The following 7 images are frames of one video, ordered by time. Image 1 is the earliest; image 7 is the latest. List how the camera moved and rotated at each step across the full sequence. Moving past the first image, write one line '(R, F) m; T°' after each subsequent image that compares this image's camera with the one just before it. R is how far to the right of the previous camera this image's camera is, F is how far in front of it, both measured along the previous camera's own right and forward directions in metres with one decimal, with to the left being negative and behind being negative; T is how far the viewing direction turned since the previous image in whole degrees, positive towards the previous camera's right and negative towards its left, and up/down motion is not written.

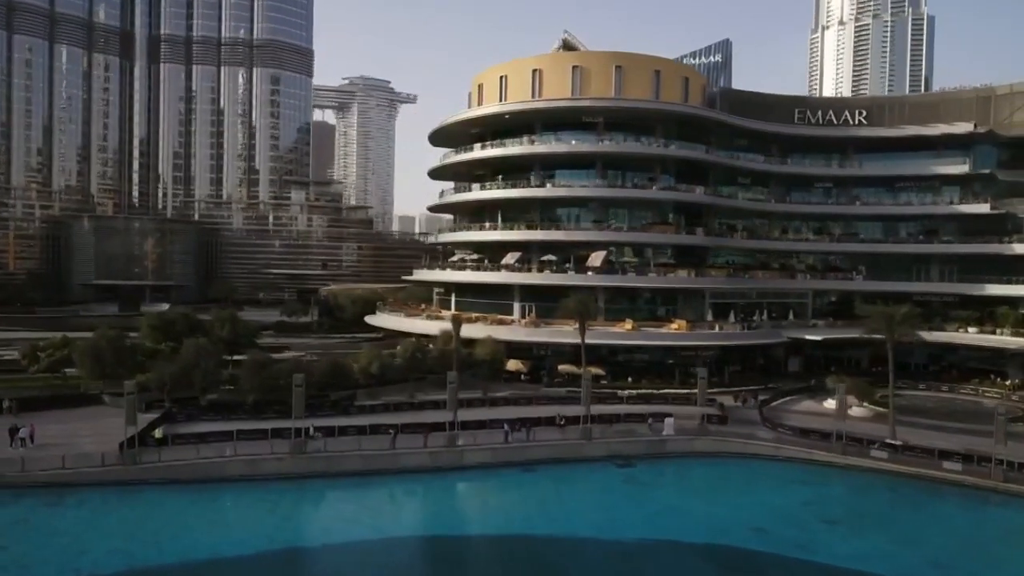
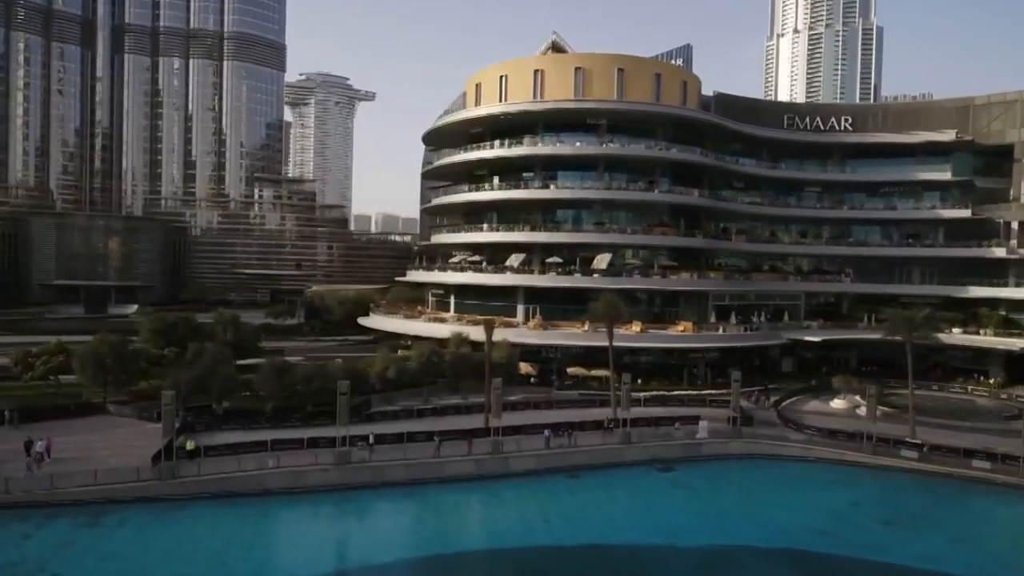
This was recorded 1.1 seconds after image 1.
(-3.8, +0.5) m; +4°
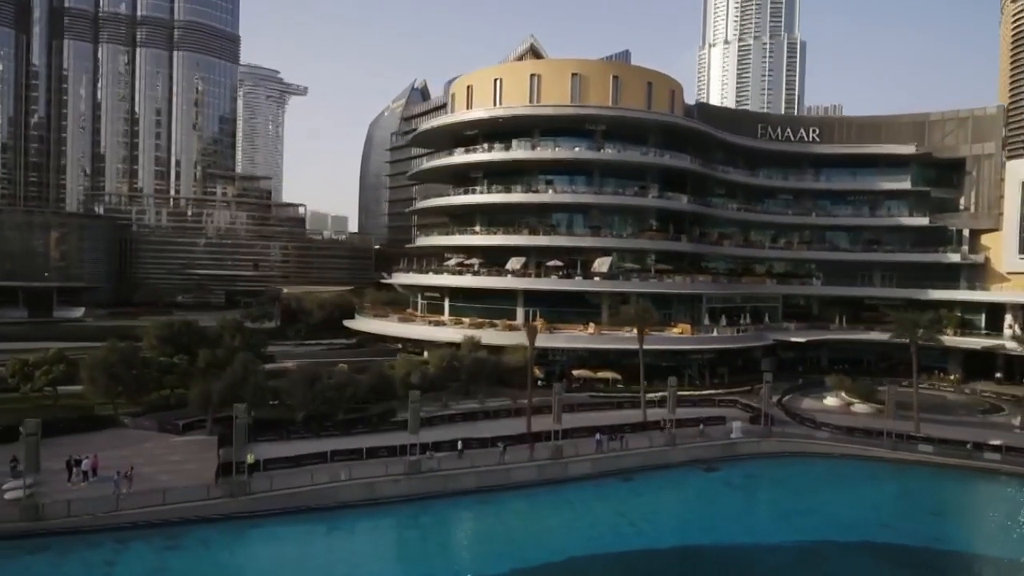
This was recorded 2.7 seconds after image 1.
(-5.6, +0.1) m; +6°
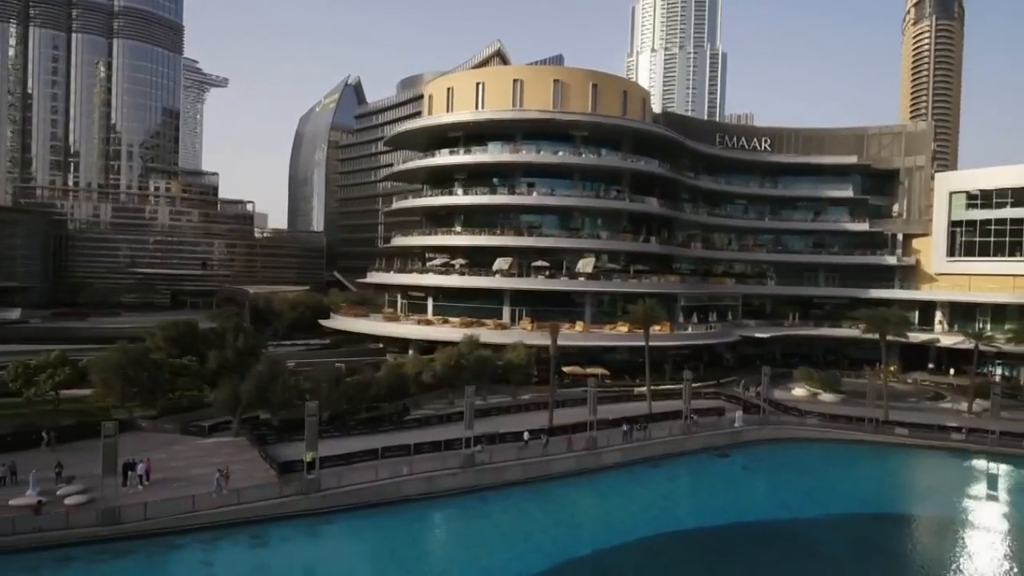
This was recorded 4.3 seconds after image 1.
(-5.2, -1.1) m; +7°
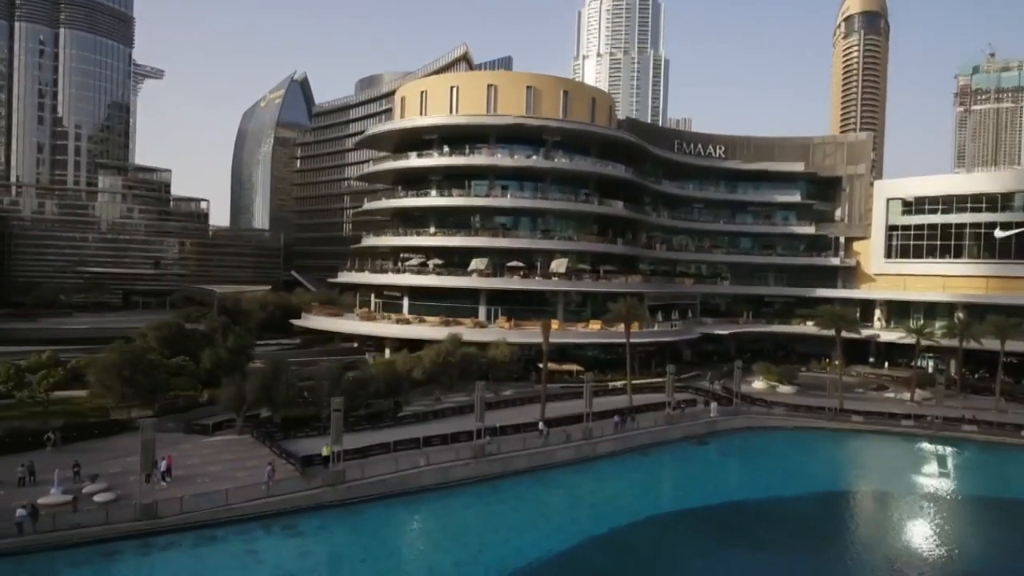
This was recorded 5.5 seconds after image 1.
(-2.8, -1.5) m; +5°
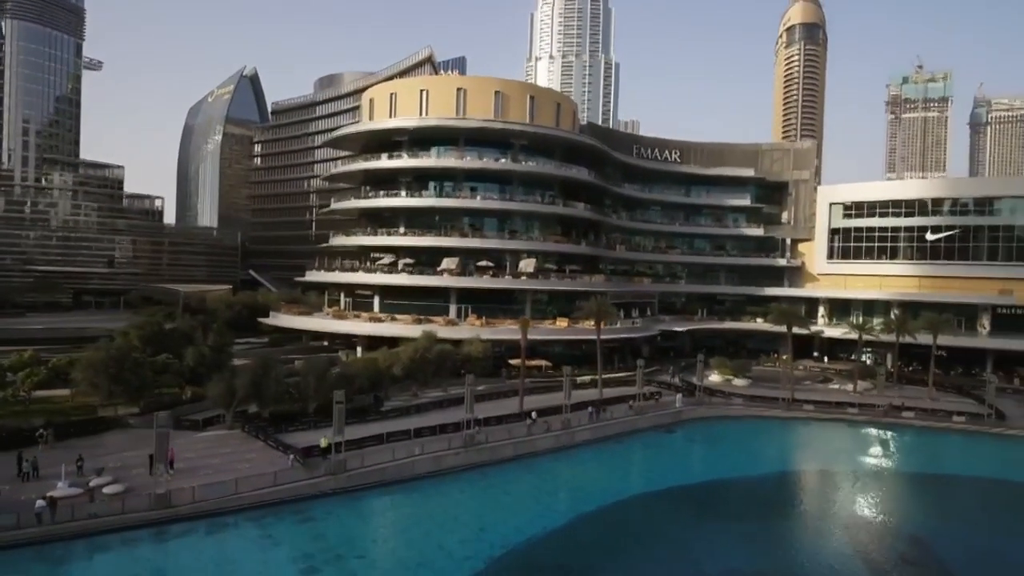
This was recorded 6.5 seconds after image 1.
(-1.8, -1.7) m; +4°
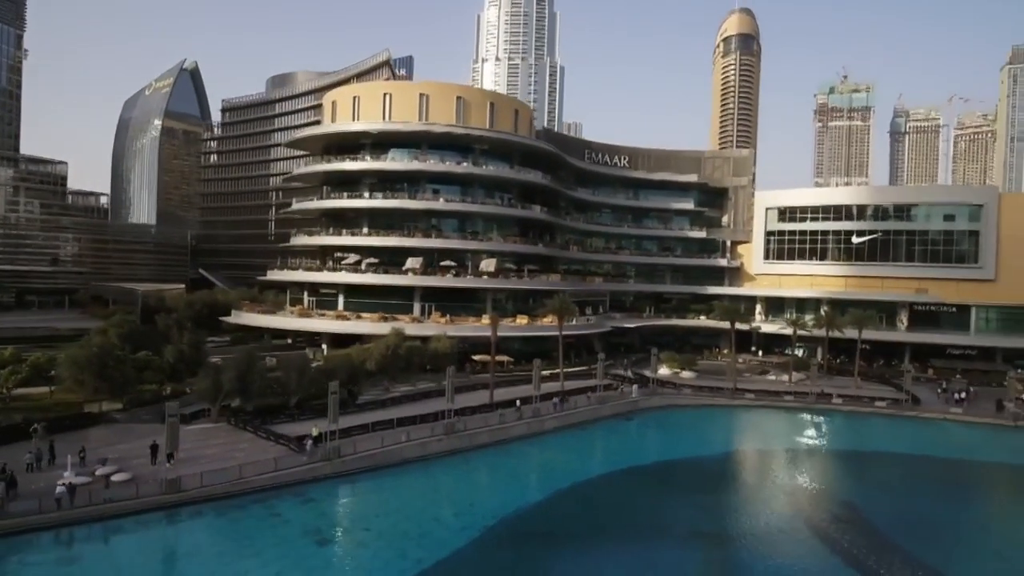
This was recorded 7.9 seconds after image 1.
(-1.7, -2.4) m; +5°
